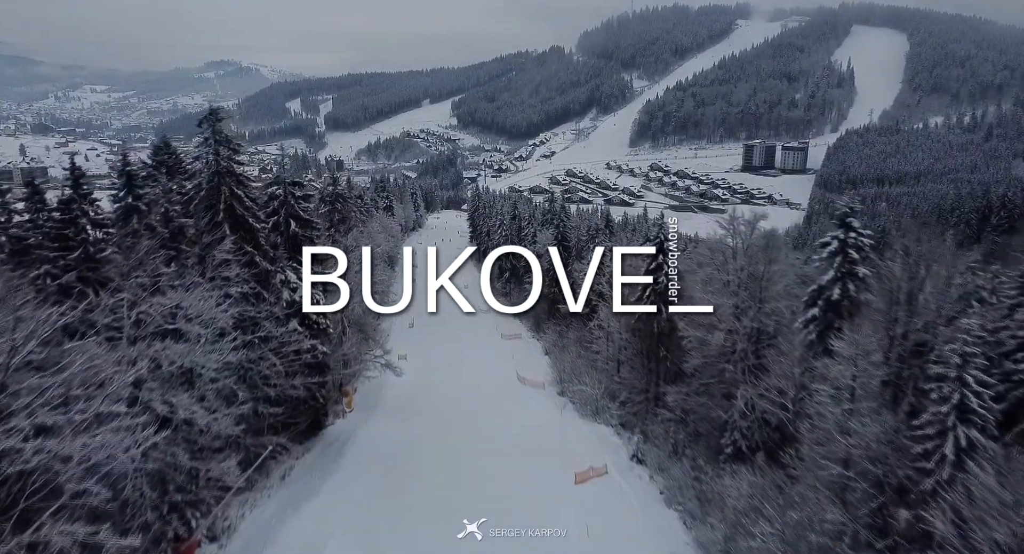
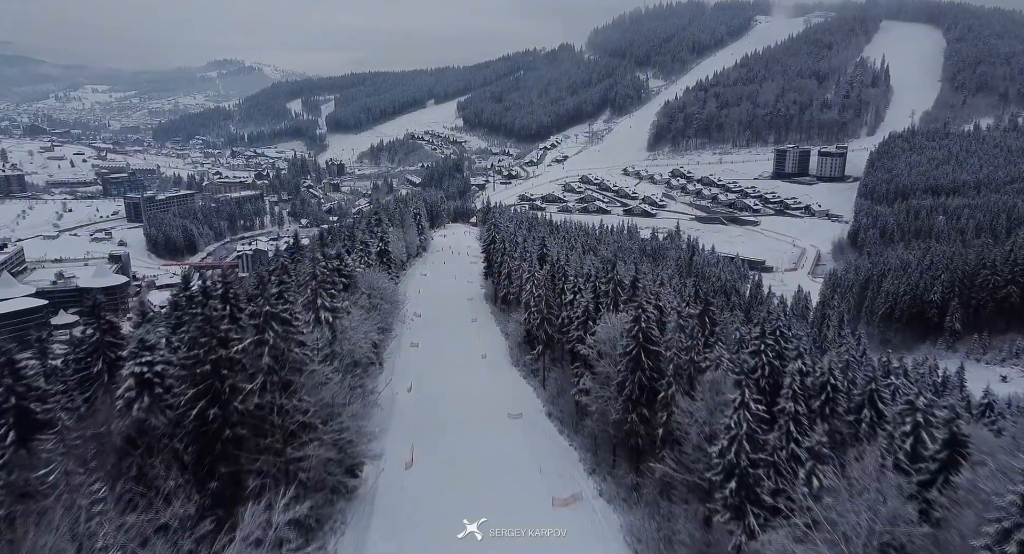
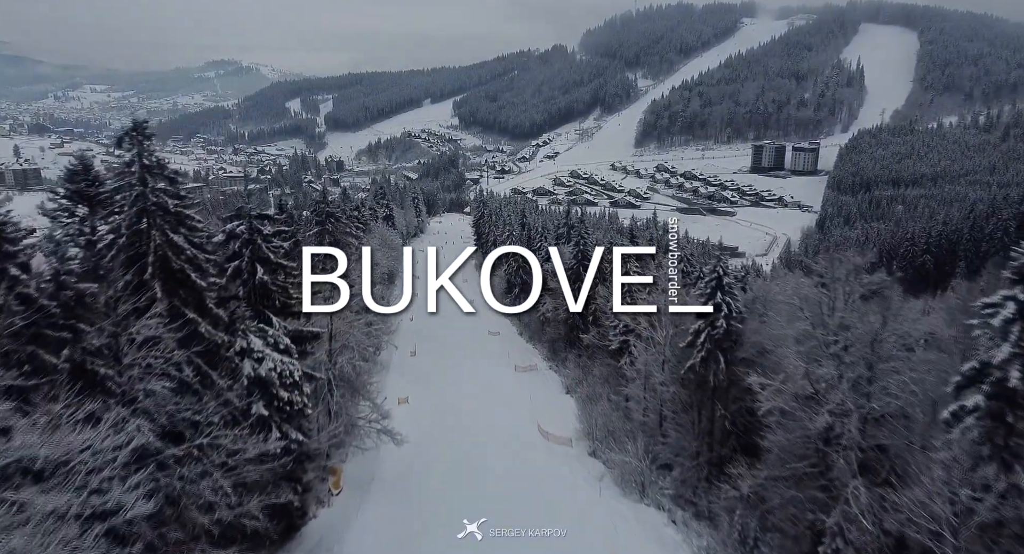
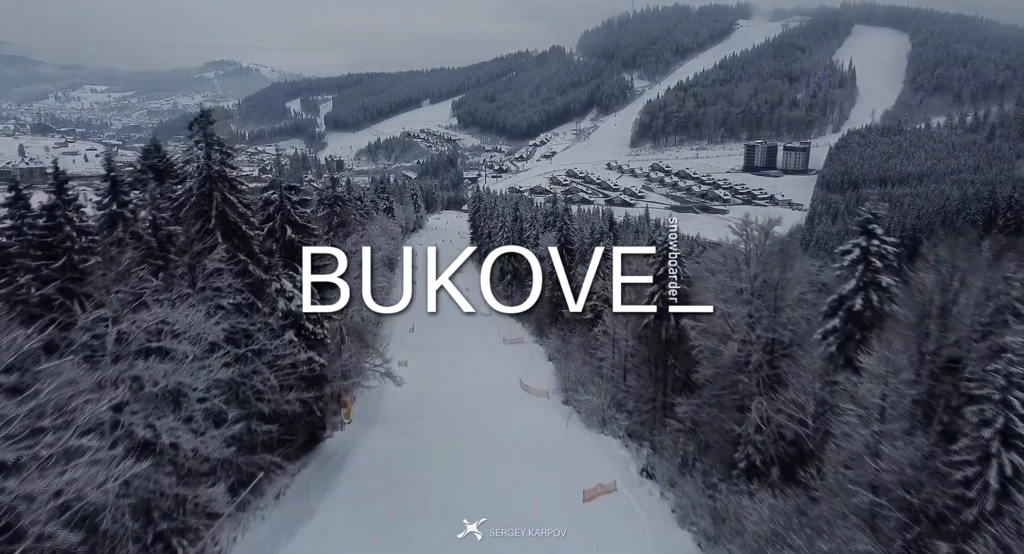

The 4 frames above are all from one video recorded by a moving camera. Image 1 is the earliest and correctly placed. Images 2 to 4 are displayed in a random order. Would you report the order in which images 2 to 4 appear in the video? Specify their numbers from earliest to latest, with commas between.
4, 3, 2
